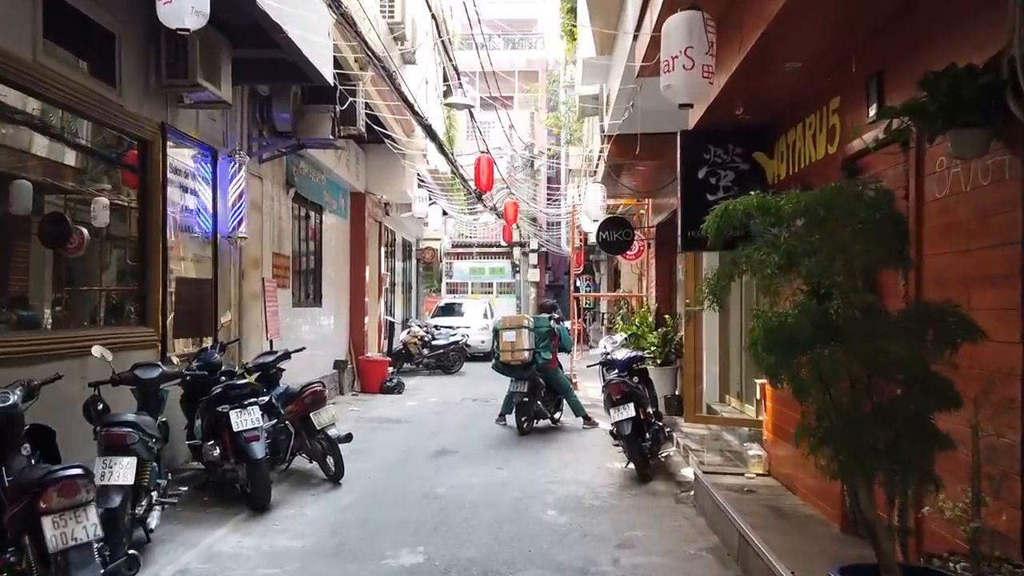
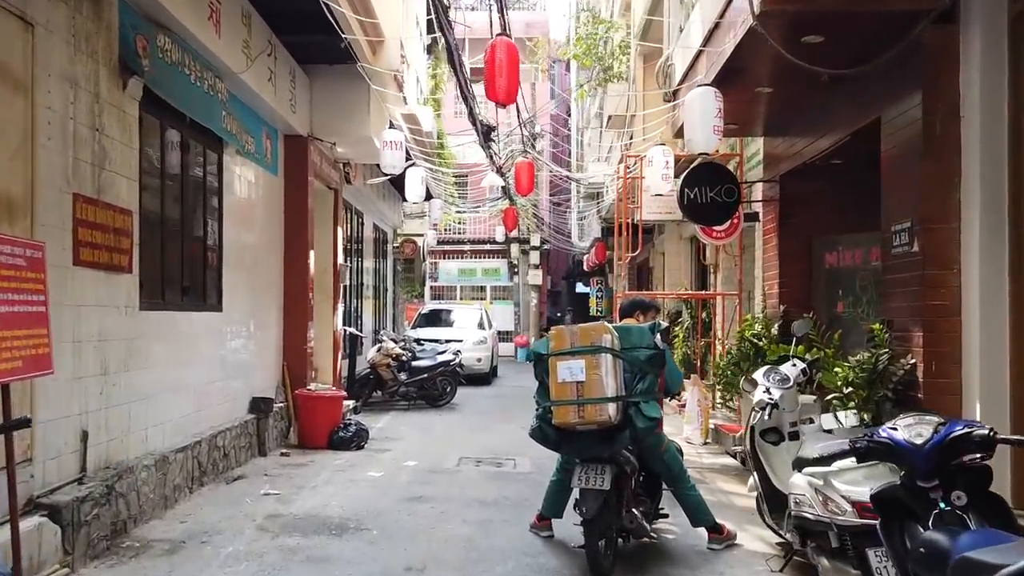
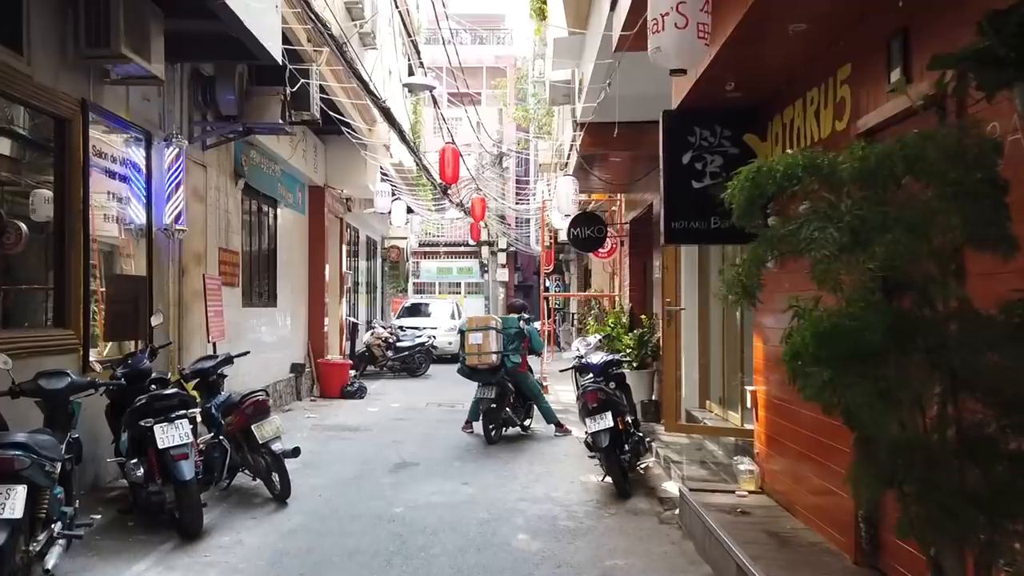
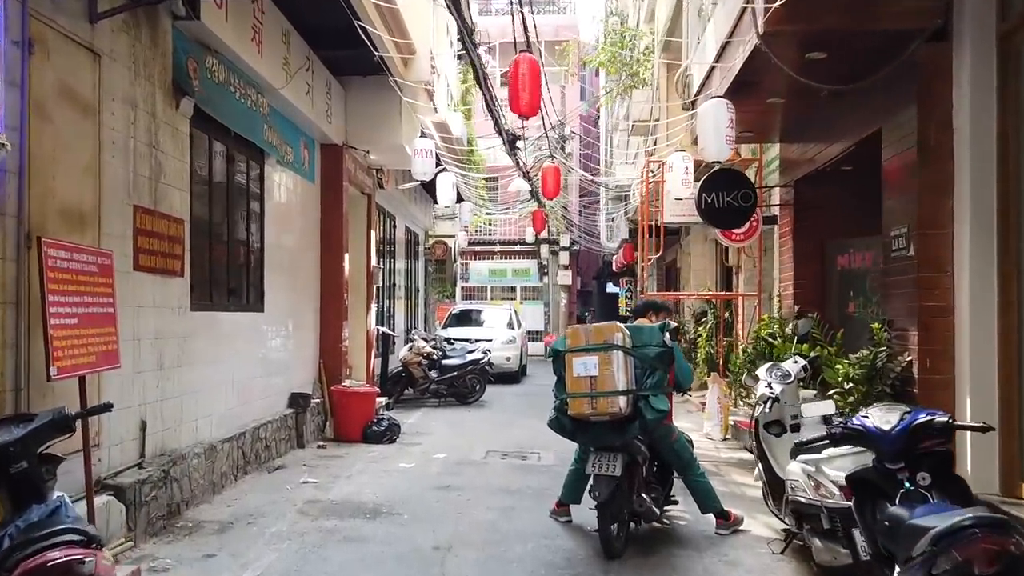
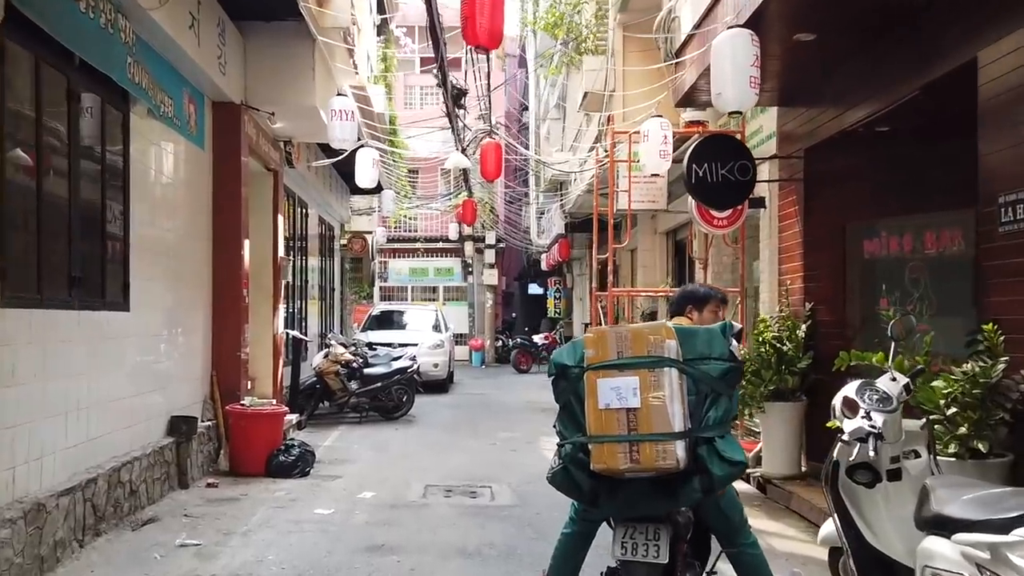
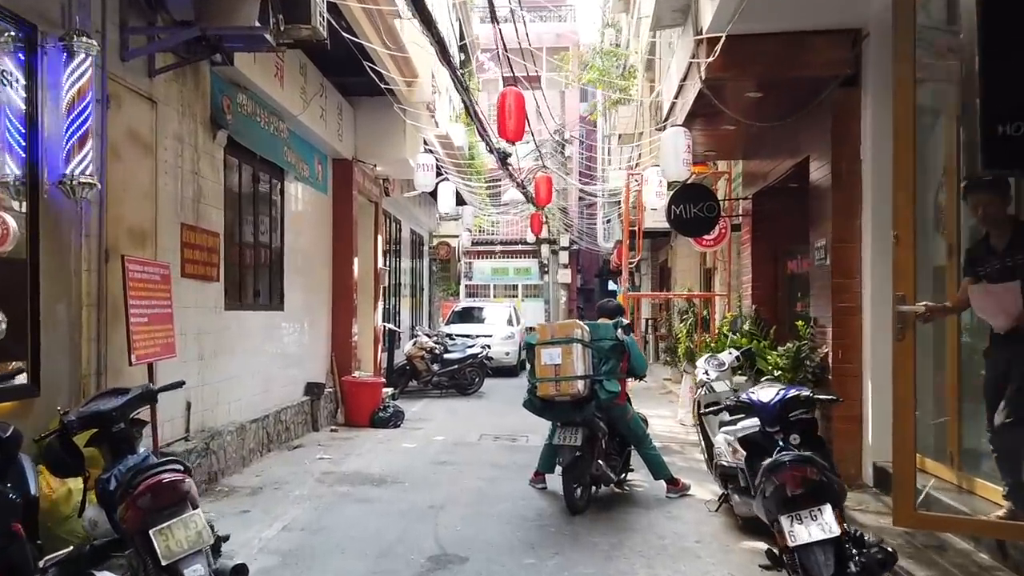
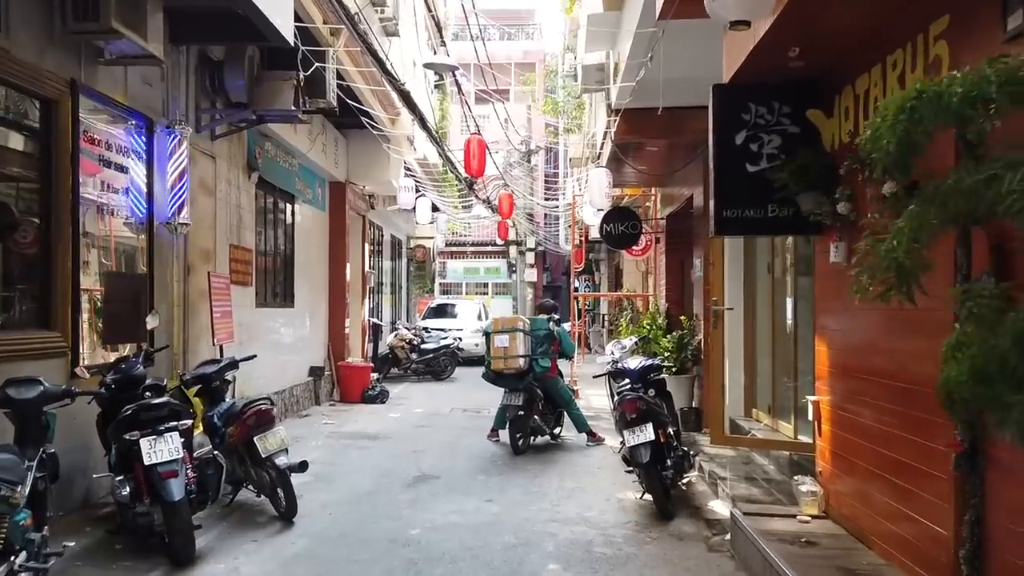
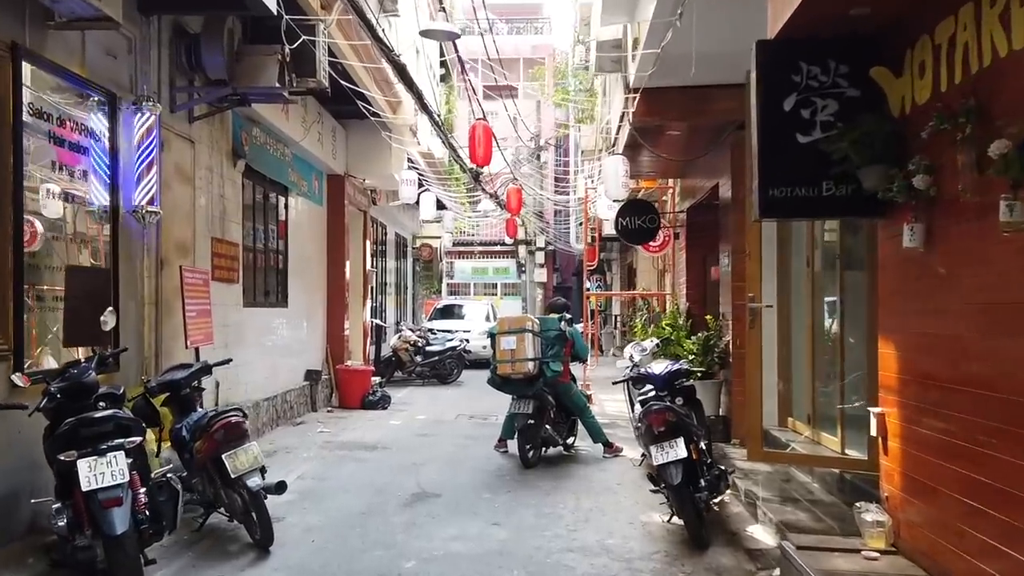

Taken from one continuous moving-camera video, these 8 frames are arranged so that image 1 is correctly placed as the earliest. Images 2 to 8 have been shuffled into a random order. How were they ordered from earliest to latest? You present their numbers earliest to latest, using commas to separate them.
3, 7, 8, 6, 4, 2, 5
